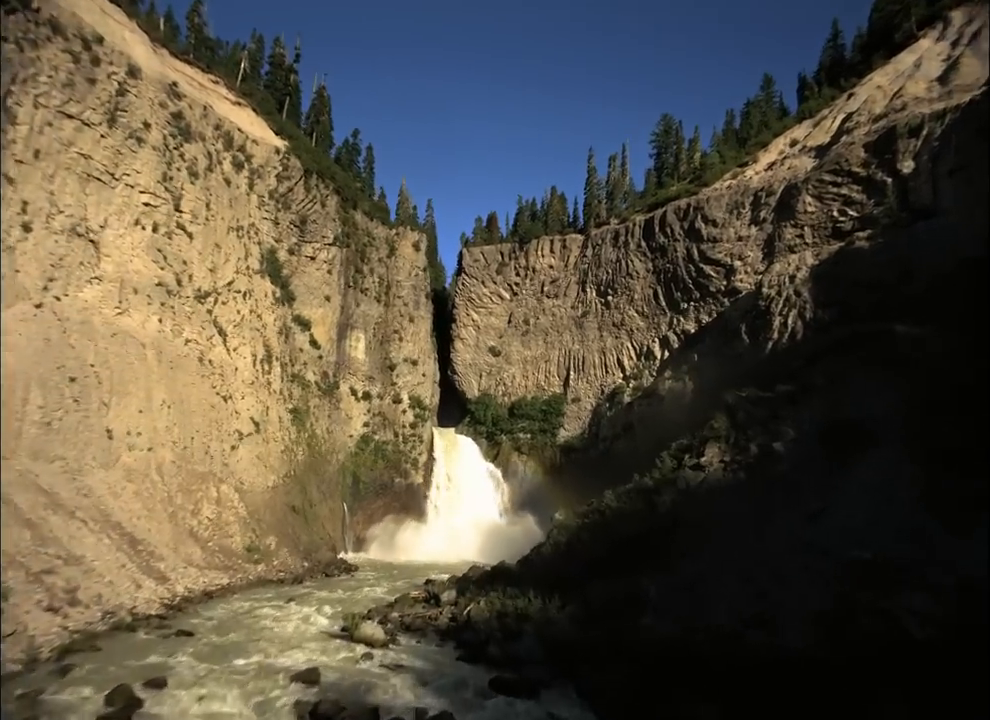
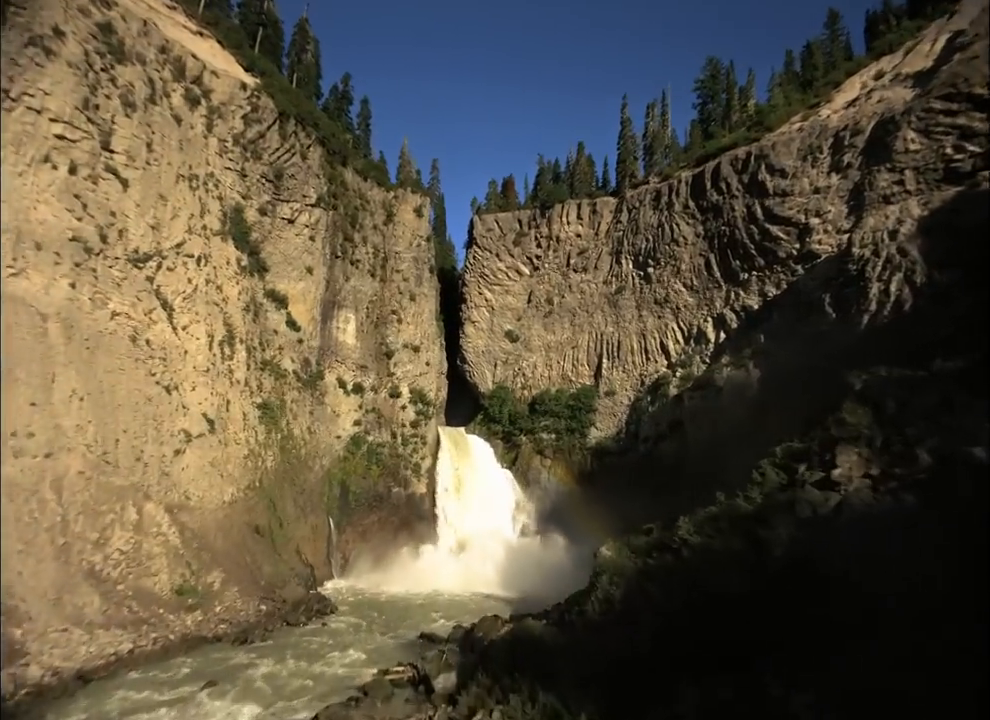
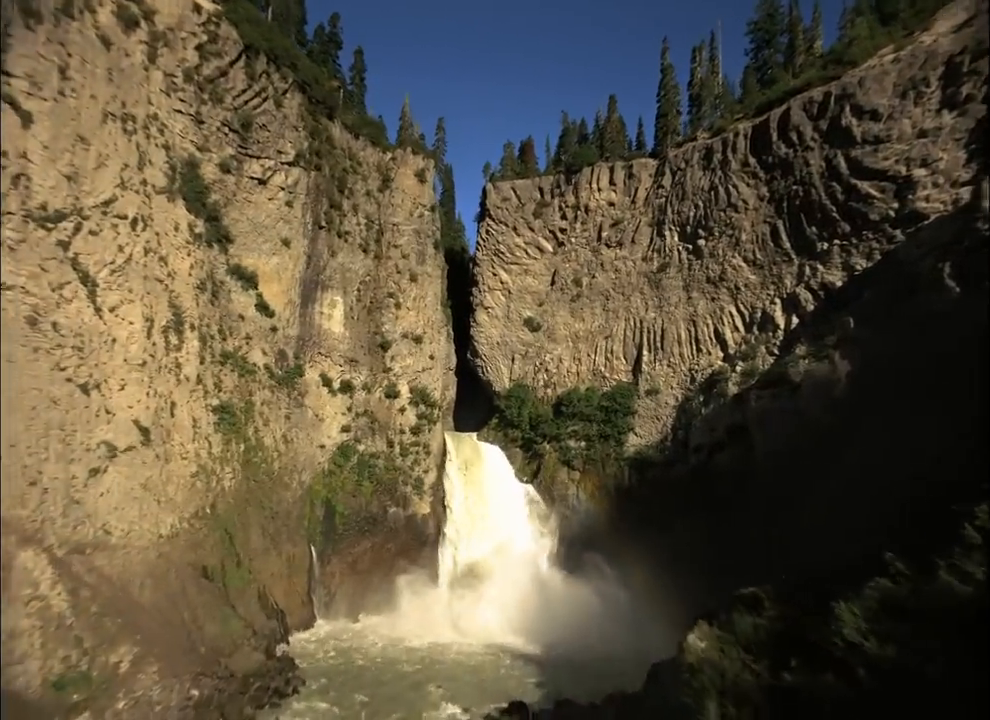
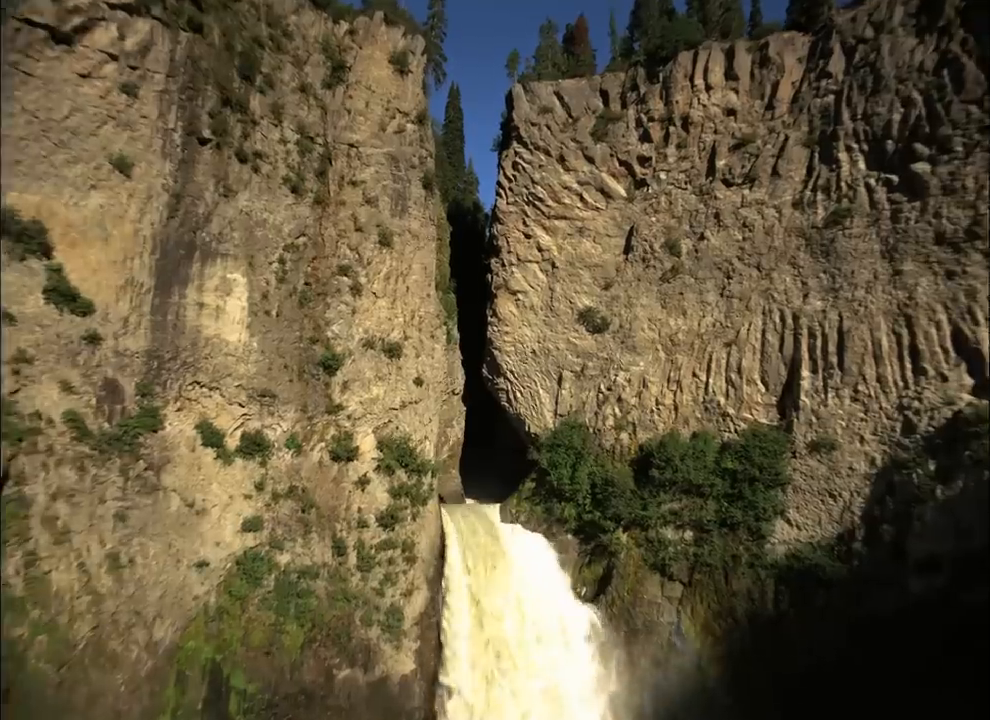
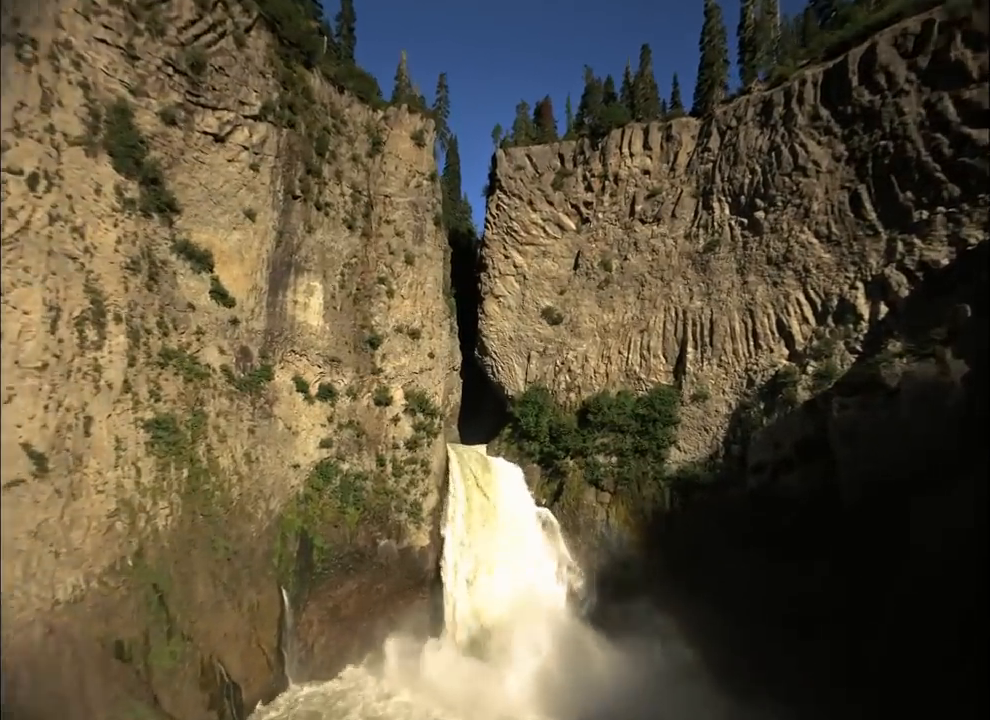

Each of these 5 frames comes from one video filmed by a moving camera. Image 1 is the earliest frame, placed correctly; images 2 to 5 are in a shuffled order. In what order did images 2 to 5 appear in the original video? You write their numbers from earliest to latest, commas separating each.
2, 3, 5, 4
